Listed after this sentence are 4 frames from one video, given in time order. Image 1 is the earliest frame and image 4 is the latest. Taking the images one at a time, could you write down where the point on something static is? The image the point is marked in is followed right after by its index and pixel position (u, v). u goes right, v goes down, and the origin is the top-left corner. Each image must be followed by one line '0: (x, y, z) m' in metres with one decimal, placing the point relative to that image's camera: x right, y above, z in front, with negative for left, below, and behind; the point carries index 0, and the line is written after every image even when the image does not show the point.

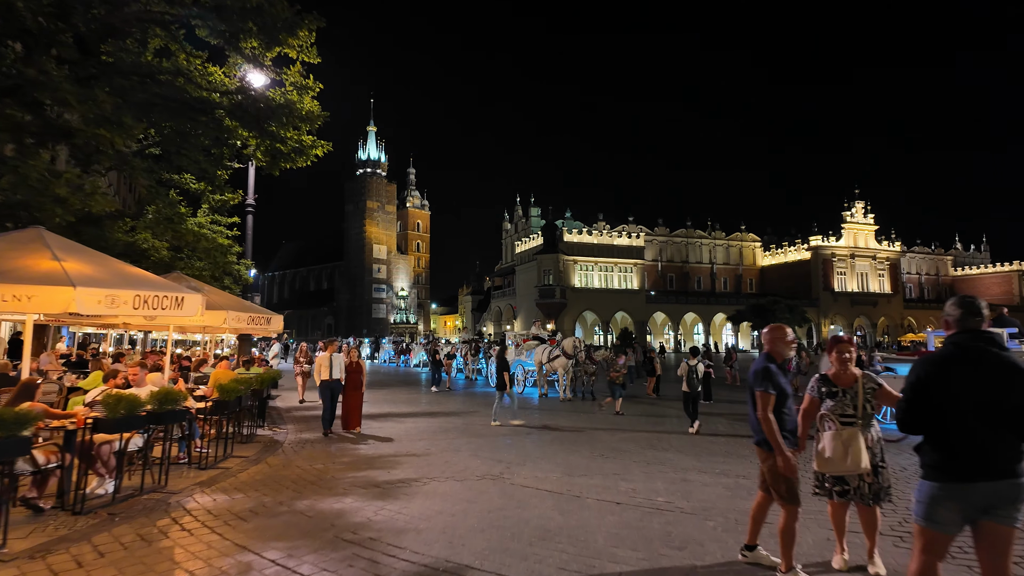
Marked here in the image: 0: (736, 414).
0: (+6.3, -3.6, +16.6) m
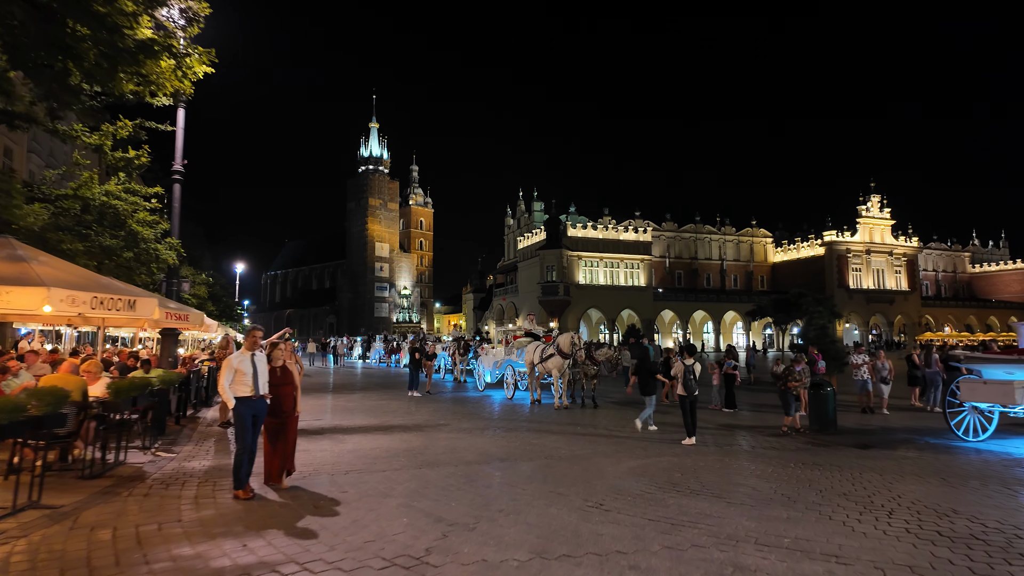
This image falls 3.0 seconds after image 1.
0: (+5.8, -3.2, +13.3) m
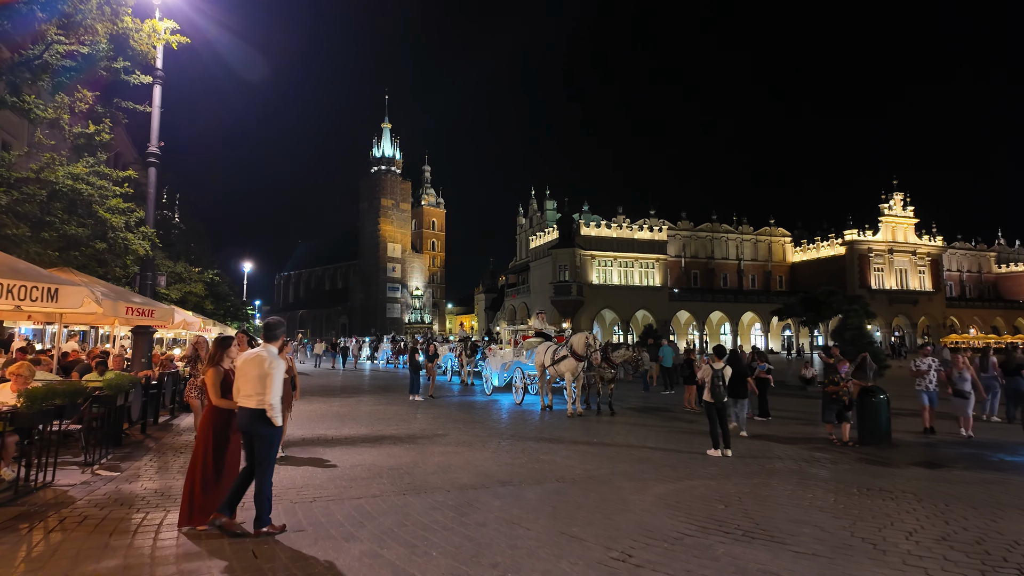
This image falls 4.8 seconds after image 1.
0: (+6.0, -3.1, +11.7) m
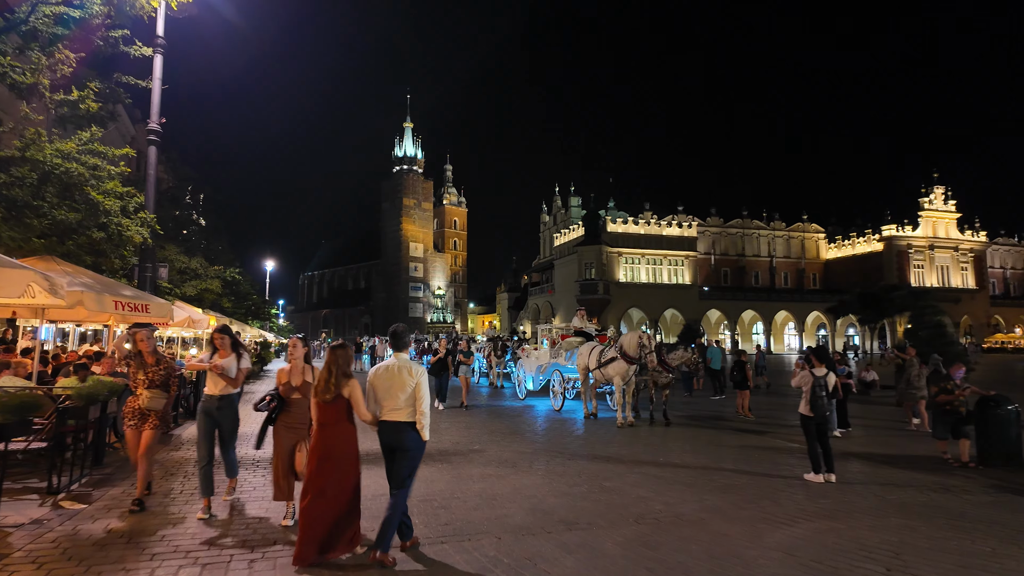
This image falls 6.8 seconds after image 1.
0: (+6.8, -2.9, +9.8) m
